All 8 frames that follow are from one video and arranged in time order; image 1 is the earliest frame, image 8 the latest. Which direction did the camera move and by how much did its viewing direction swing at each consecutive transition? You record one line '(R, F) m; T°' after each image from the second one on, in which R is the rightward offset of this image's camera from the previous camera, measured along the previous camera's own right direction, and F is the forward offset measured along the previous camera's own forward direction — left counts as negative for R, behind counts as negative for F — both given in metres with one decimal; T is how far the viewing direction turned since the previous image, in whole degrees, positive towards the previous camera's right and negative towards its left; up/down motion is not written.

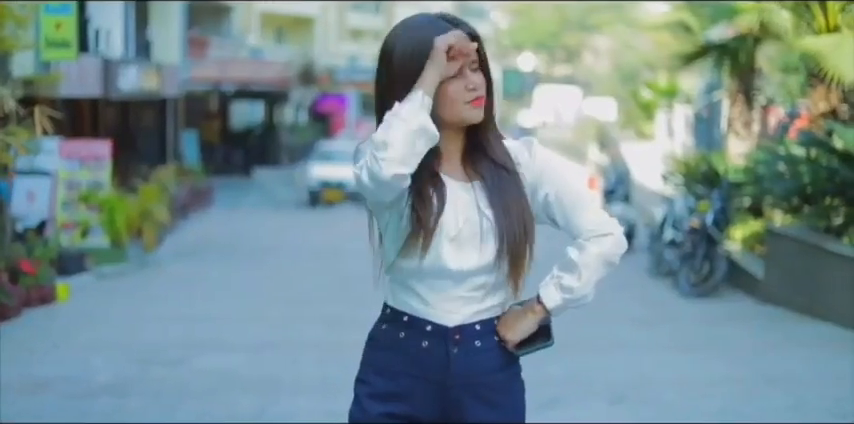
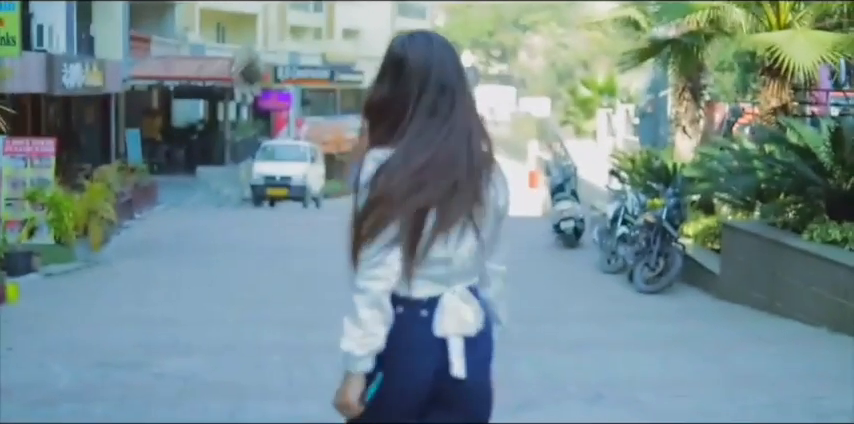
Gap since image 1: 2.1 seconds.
(-0.1, +0.1) m; +2°
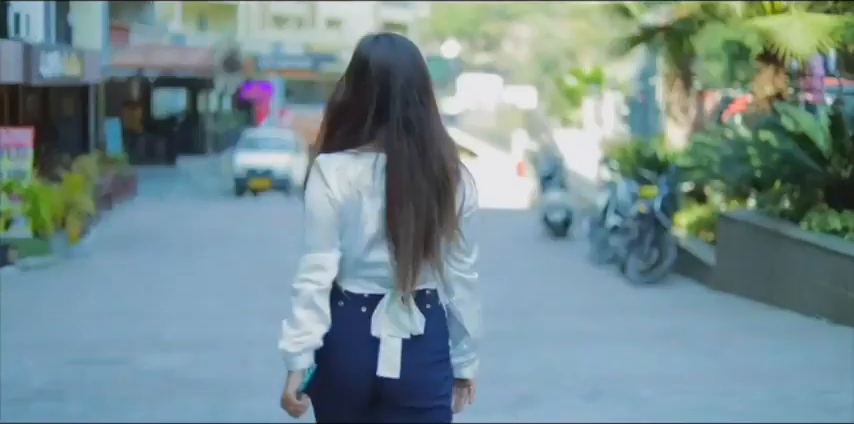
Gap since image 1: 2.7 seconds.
(0.0, +0.3) m; +1°
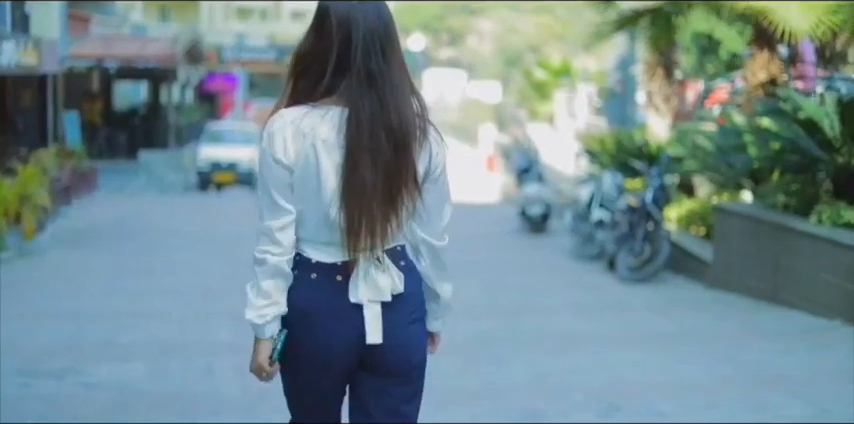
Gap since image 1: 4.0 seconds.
(-0.1, +0.6) m; +1°
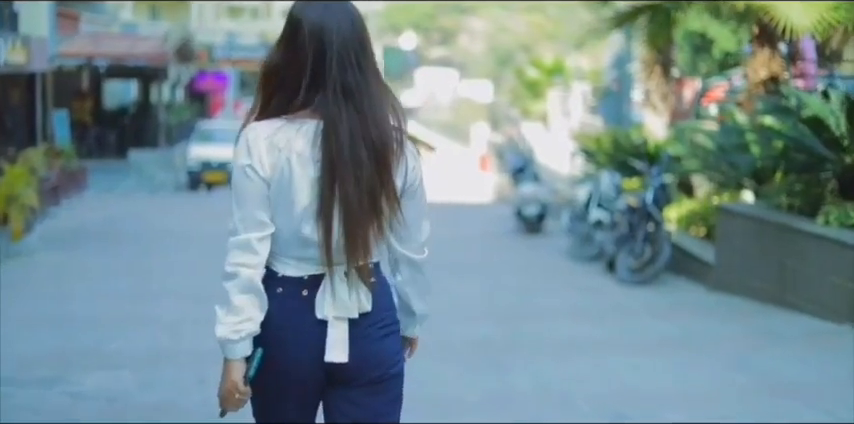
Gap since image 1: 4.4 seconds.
(0.0, +0.2) m; 0°
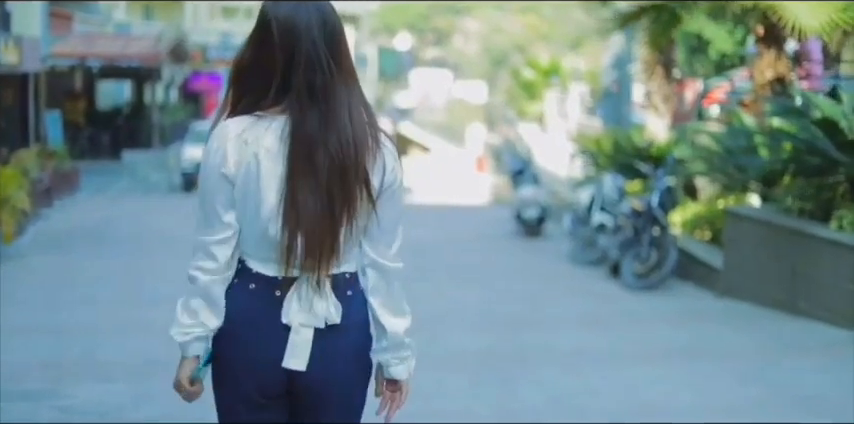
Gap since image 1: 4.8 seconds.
(0.0, +0.2) m; 0°
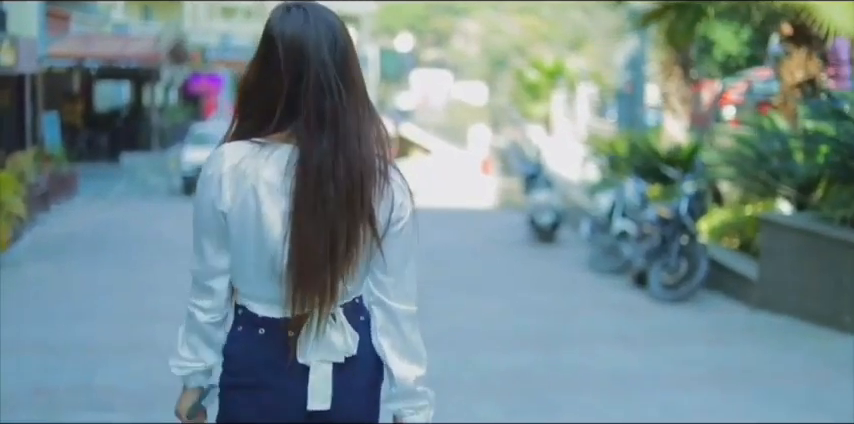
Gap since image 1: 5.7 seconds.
(-0.1, +0.5) m; 0°
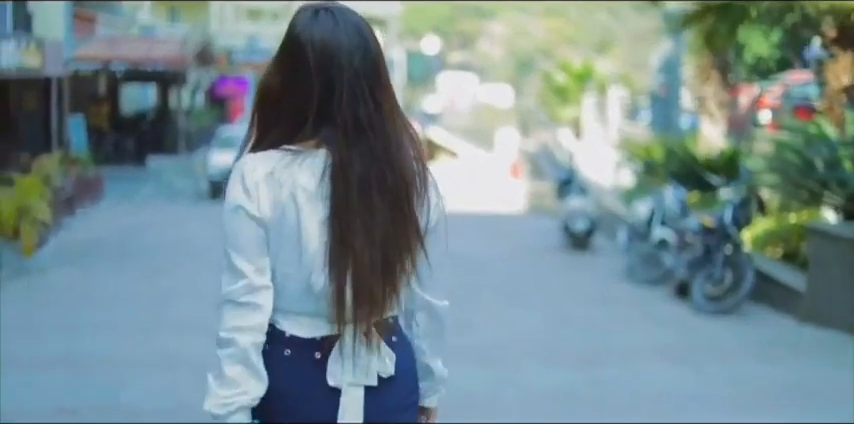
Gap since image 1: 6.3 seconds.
(-0.1, +0.3) m; -1°
